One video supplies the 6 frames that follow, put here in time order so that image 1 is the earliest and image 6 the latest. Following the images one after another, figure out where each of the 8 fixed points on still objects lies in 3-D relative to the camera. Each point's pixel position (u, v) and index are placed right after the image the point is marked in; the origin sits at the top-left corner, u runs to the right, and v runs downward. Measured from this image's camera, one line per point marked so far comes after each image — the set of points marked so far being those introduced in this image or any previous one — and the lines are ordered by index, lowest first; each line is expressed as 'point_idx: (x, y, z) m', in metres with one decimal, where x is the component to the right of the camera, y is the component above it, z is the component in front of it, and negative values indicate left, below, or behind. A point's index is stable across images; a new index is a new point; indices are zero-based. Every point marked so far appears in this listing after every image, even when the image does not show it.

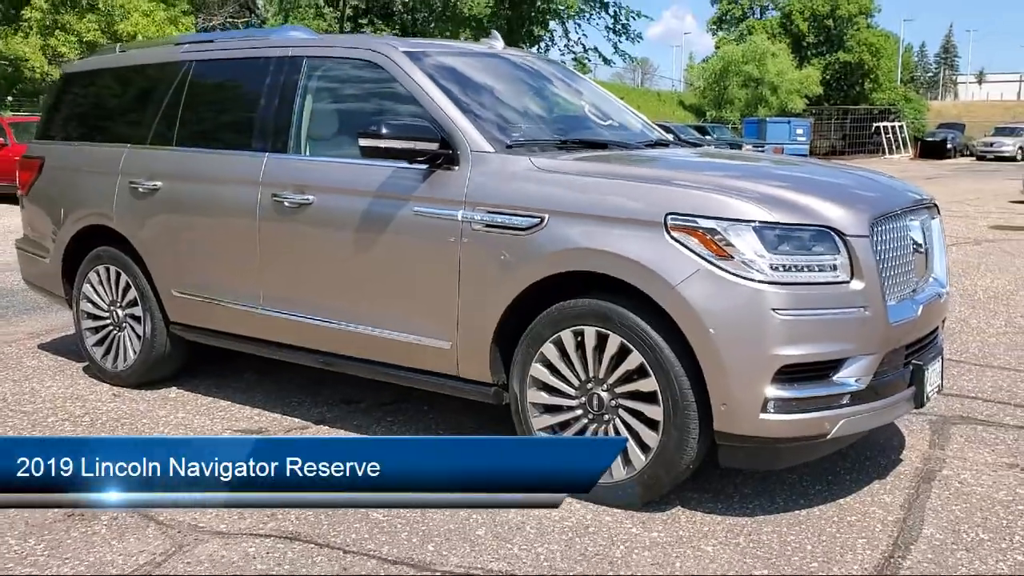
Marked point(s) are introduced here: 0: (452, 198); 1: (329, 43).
0: (-0.2, +0.4, +4.0) m
1: (-0.8, +1.2, +4.7) m
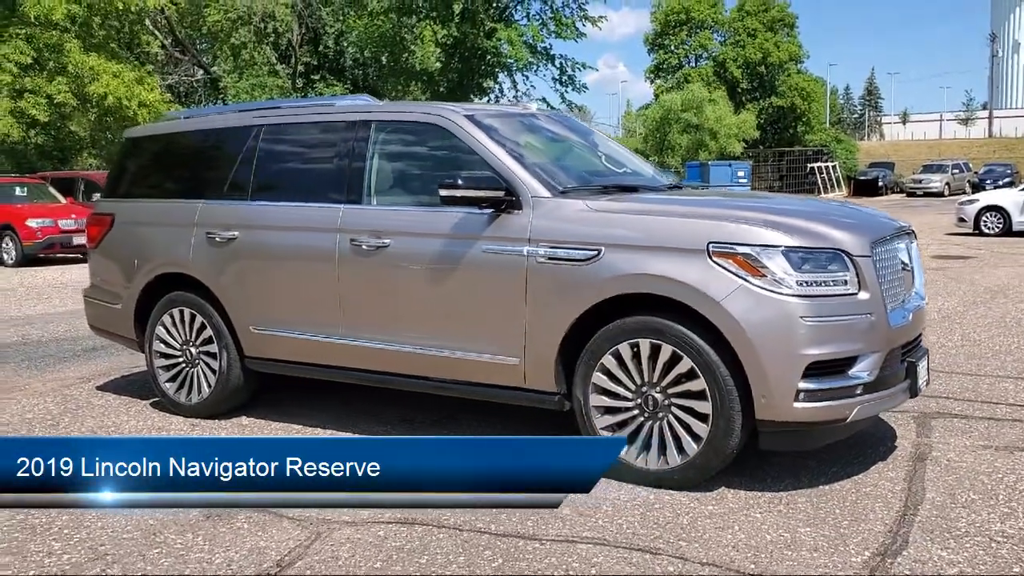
0: (0.0, +0.2, +4.7) m
1: (-0.6, +1.0, +5.4) m
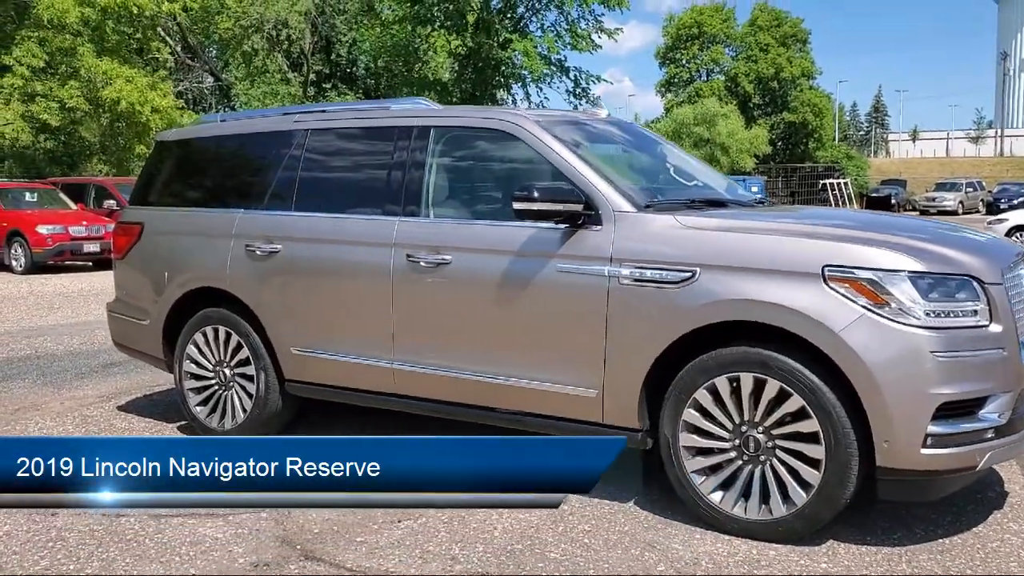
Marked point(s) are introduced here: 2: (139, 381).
0: (+0.4, +0.1, +4.3) m
1: (-0.3, +0.9, +5.0) m
2: (-2.8, -0.7, +7.4) m
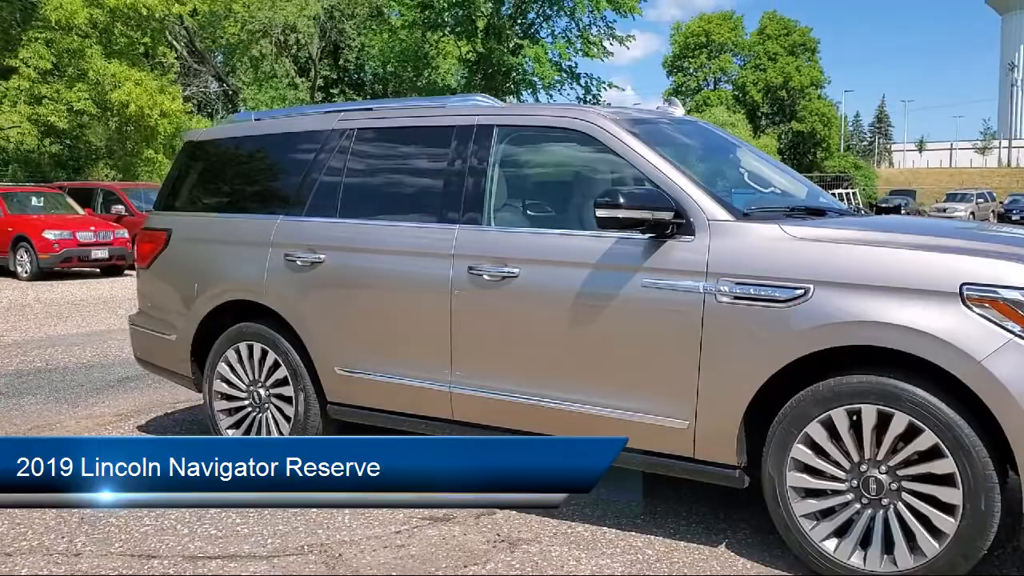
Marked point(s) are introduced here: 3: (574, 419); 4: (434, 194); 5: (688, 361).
0: (+0.7, +0.1, +3.8) m
1: (+0.1, +0.8, +4.5) m
2: (-2.5, -0.8, +7.0) m
3: (+0.3, -0.6, +4.1) m
4: (-0.4, +0.4, +4.6) m
5: (+0.7, -0.3, +3.8) m
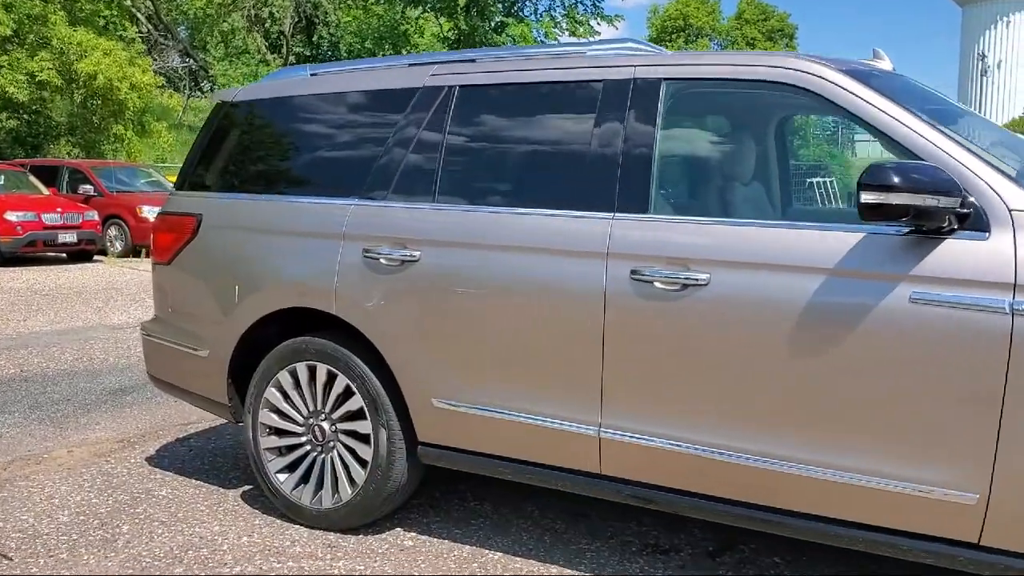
0: (+1.3, 0.0, +2.7) m
1: (+0.7, +0.8, +3.4) m
2: (-2.0, -0.8, +5.8) m
3: (+0.9, -0.6, +3.0) m
4: (+0.2, +0.4, +3.5) m
5: (+1.3, -0.3, +2.7) m
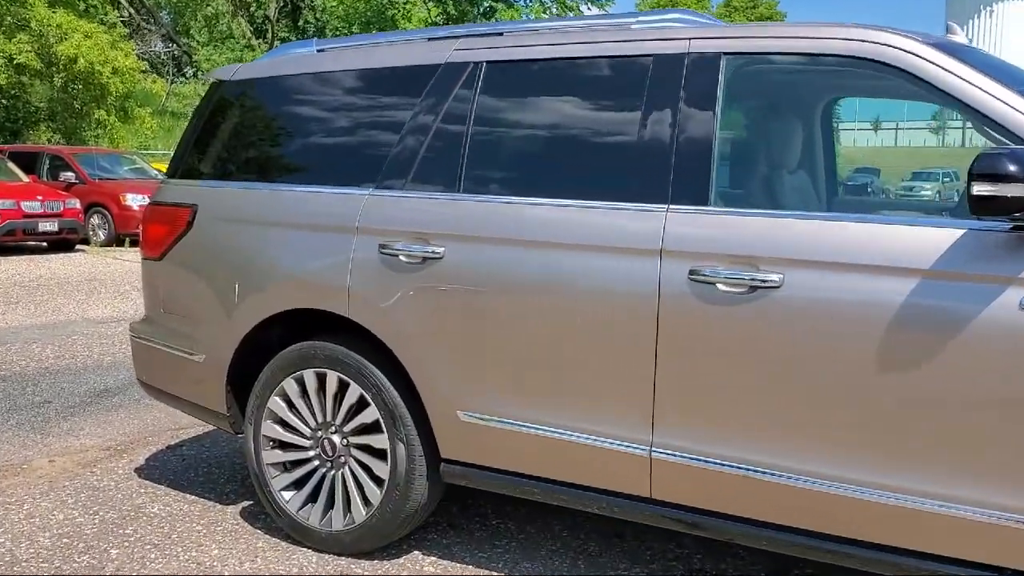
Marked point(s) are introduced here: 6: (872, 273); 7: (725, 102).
0: (+1.4, 0.0, +2.4) m
1: (+0.8, +0.8, +3.0) m
2: (-1.9, -0.7, +5.4) m
3: (+1.0, -0.6, +2.7) m
4: (+0.3, +0.4, +3.1) m
5: (+1.4, -0.3, +2.4) m
6: (+1.0, 0.0, +2.6) m
7: (+0.6, +0.6, +3.0) m
